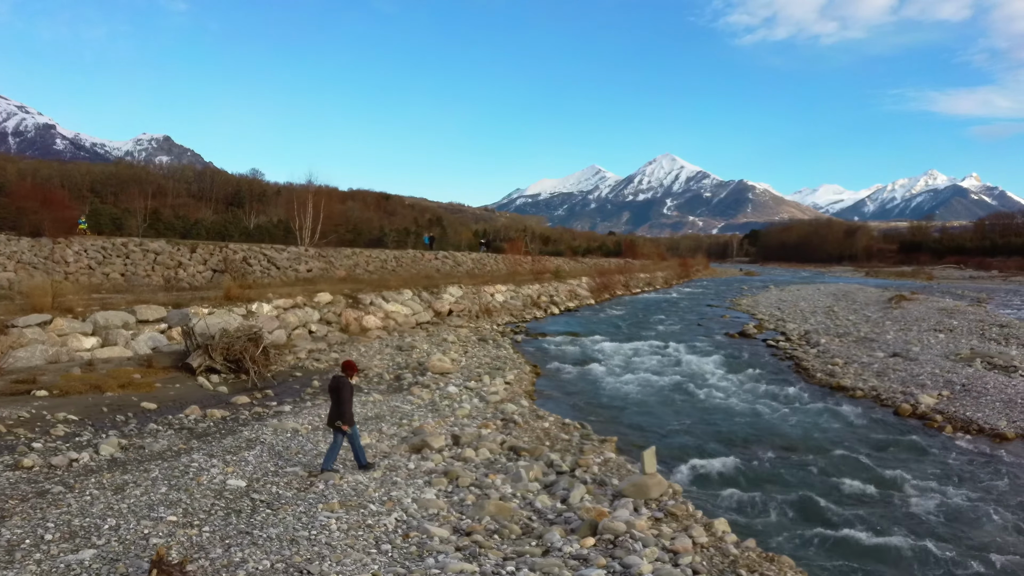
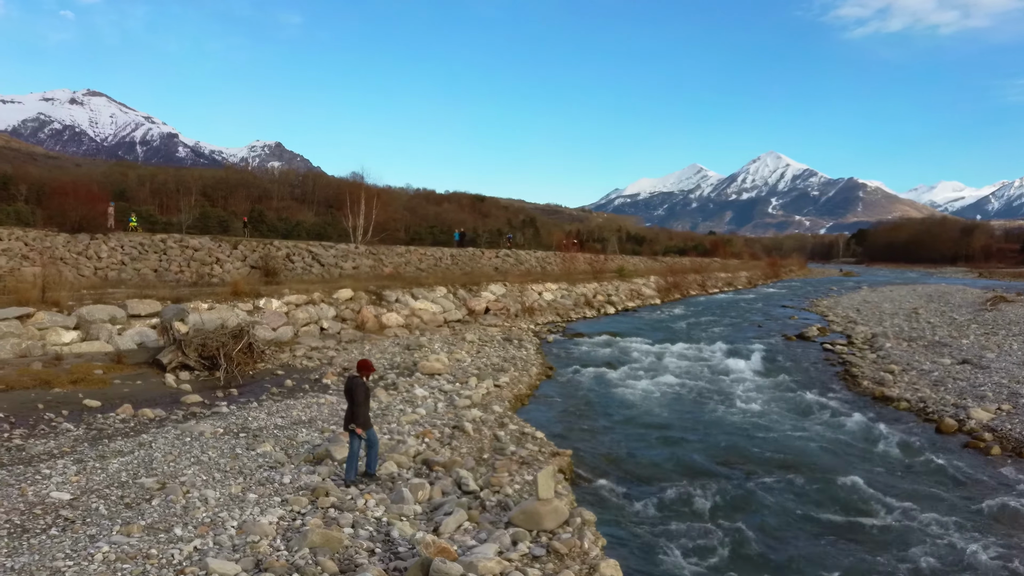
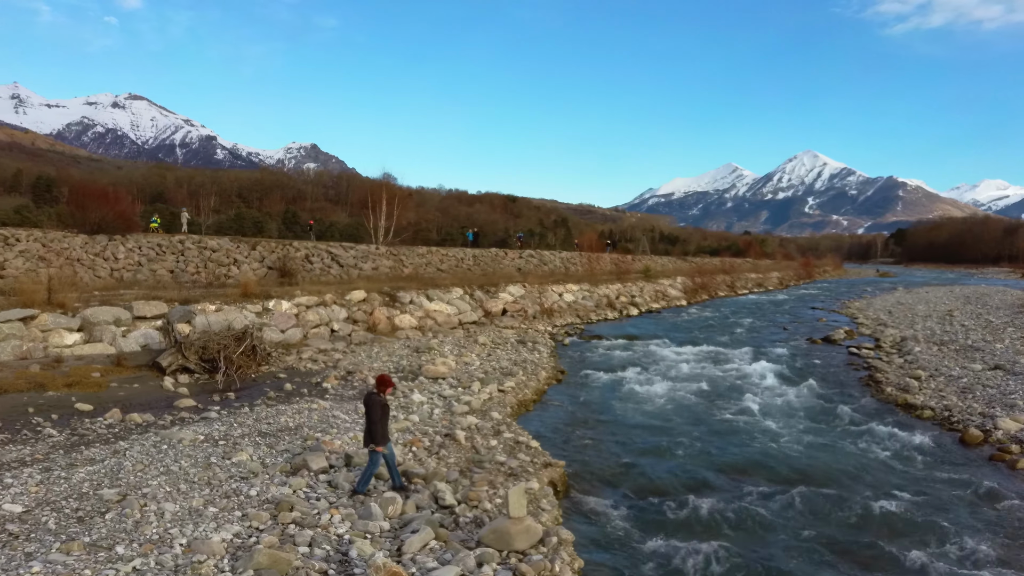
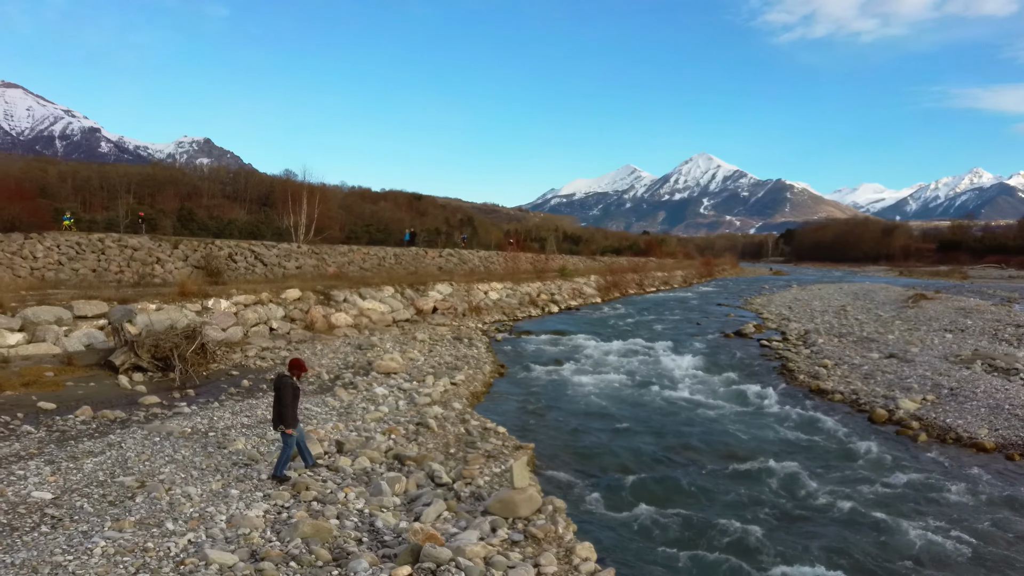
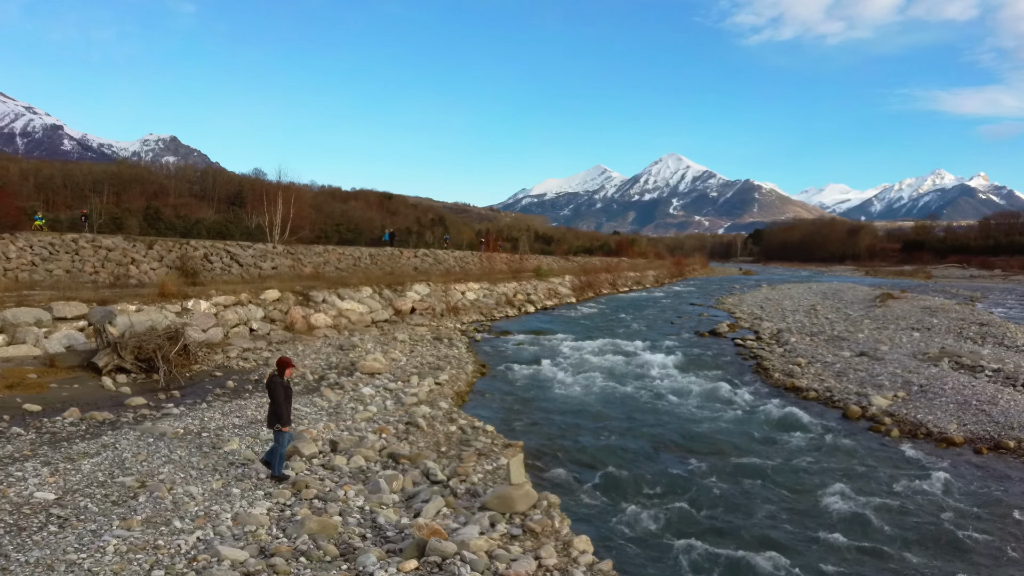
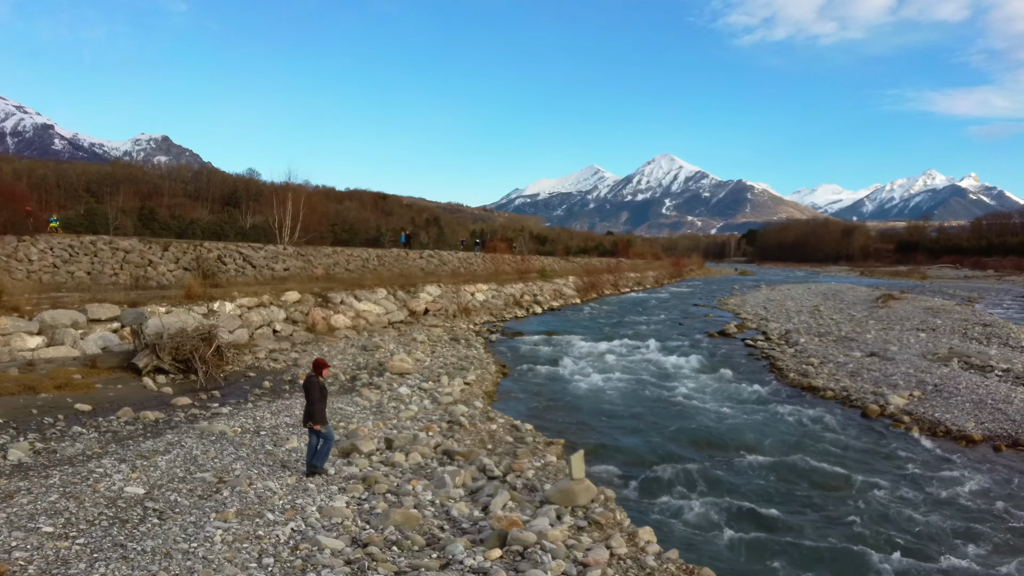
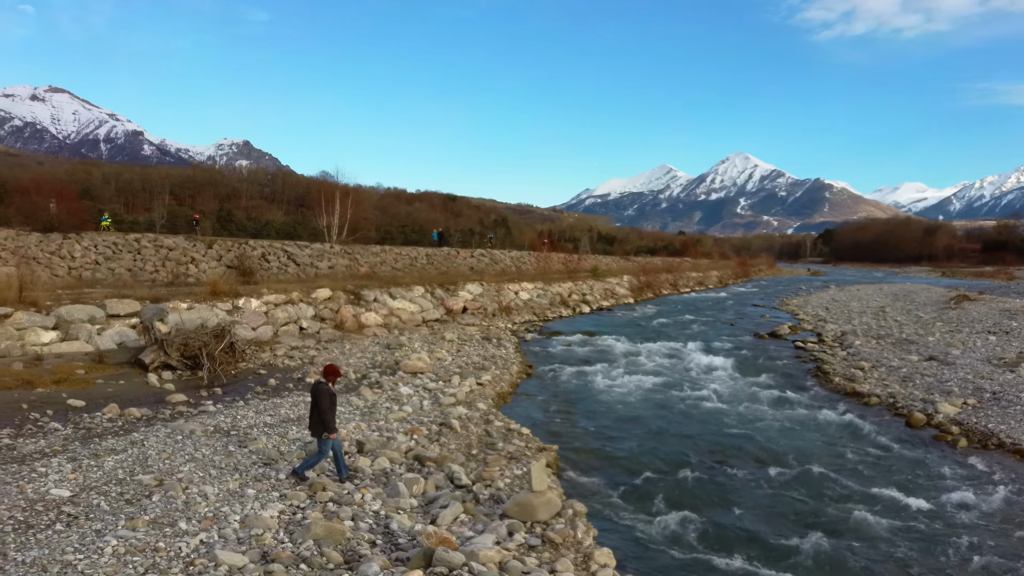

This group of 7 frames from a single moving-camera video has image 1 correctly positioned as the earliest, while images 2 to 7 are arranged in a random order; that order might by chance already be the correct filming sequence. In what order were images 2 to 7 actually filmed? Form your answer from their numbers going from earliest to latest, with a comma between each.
6, 5, 4, 7, 2, 3
